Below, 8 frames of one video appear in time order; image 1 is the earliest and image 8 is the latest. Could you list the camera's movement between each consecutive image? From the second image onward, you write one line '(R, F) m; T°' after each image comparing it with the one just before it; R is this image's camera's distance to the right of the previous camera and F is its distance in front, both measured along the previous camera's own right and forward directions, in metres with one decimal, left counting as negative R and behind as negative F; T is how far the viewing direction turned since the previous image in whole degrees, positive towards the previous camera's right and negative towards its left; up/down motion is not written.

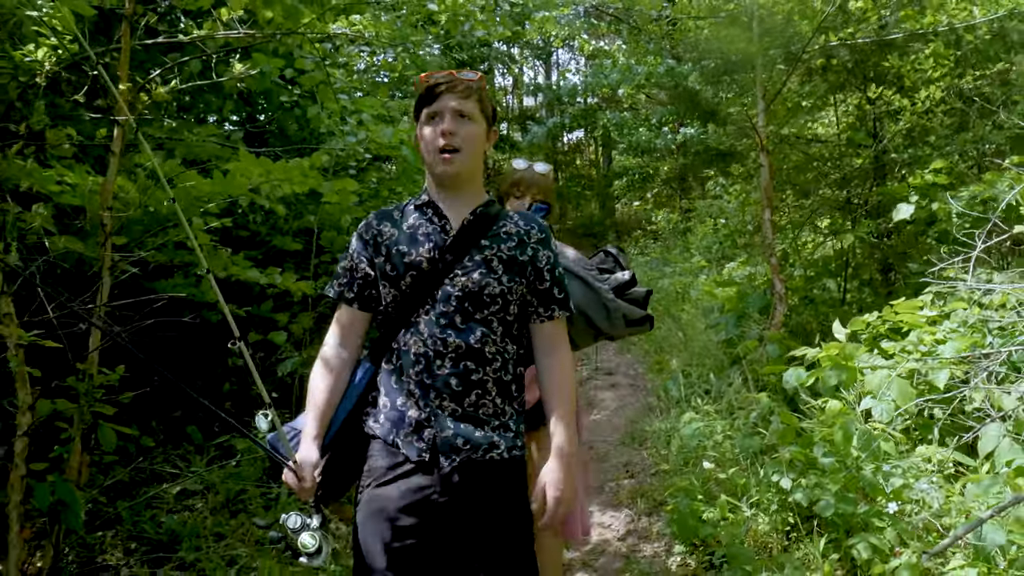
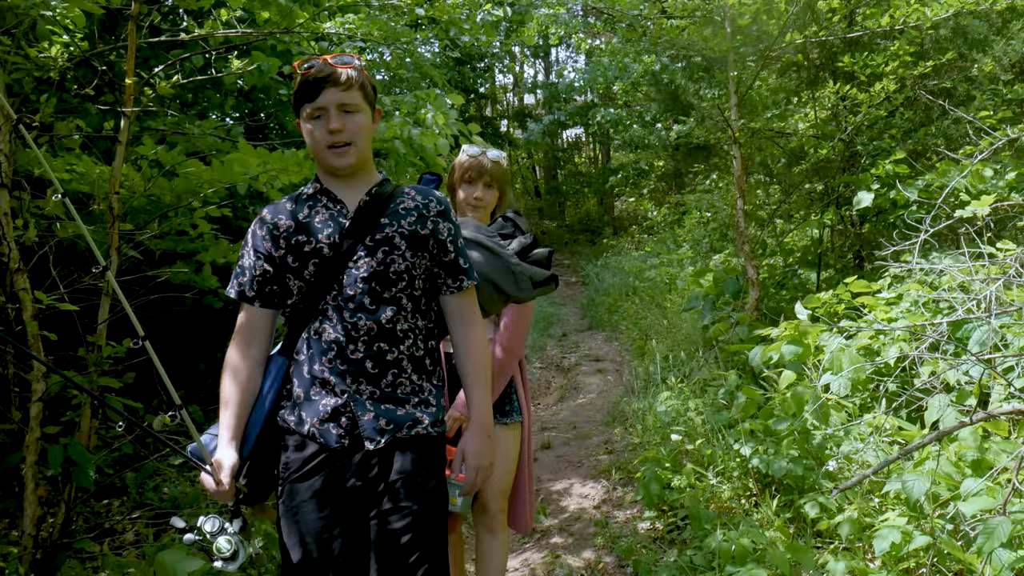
(+0.1, -0.2) m; 0°
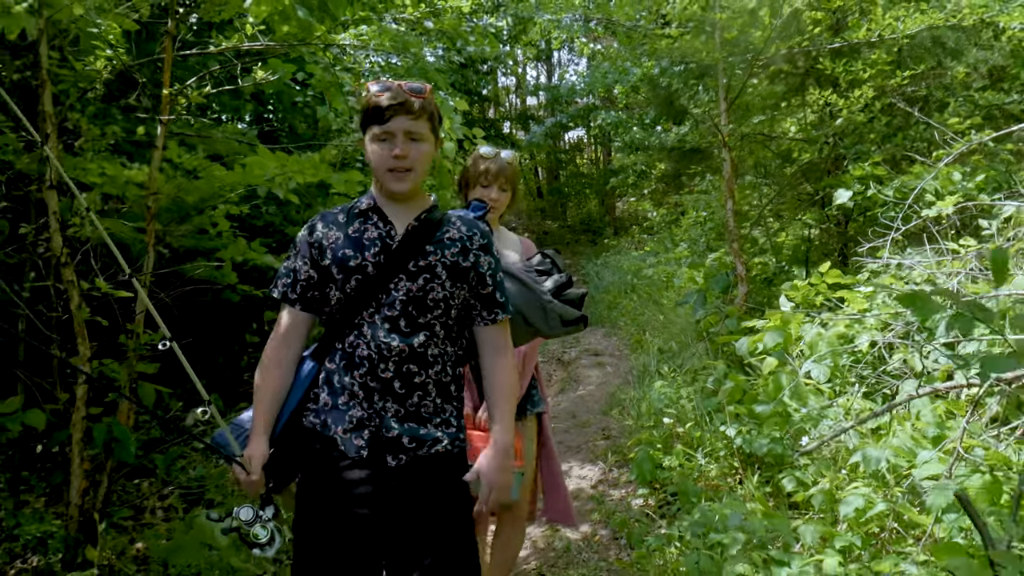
(0.0, -0.2) m; 0°
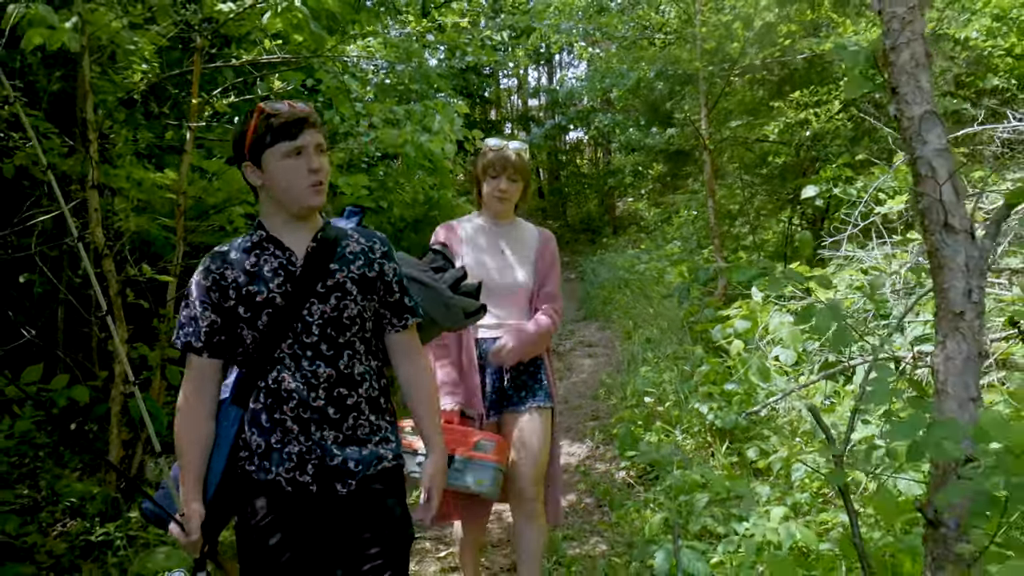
(0.0, -0.3) m; 0°
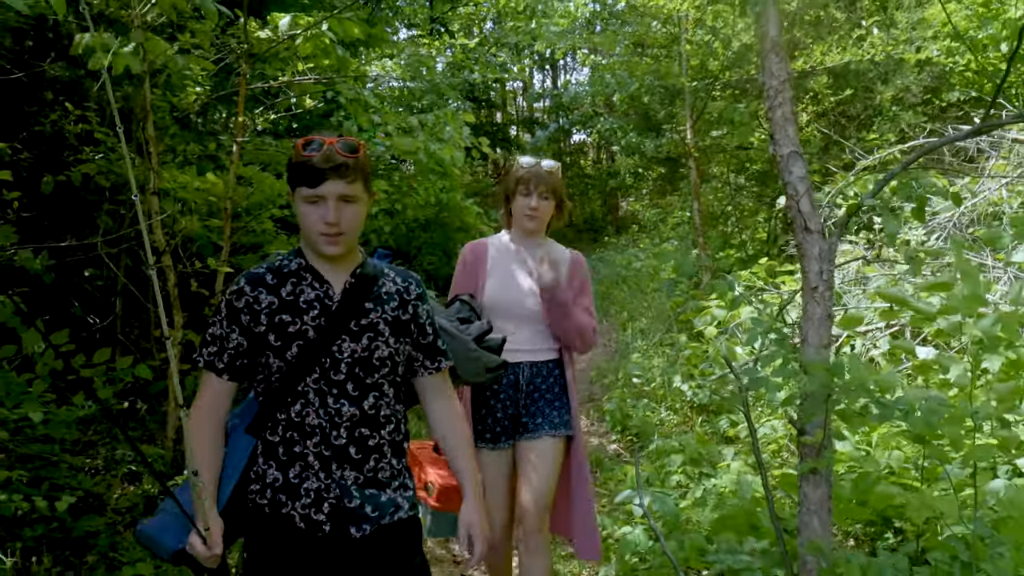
(0.0, -0.5) m; 0°
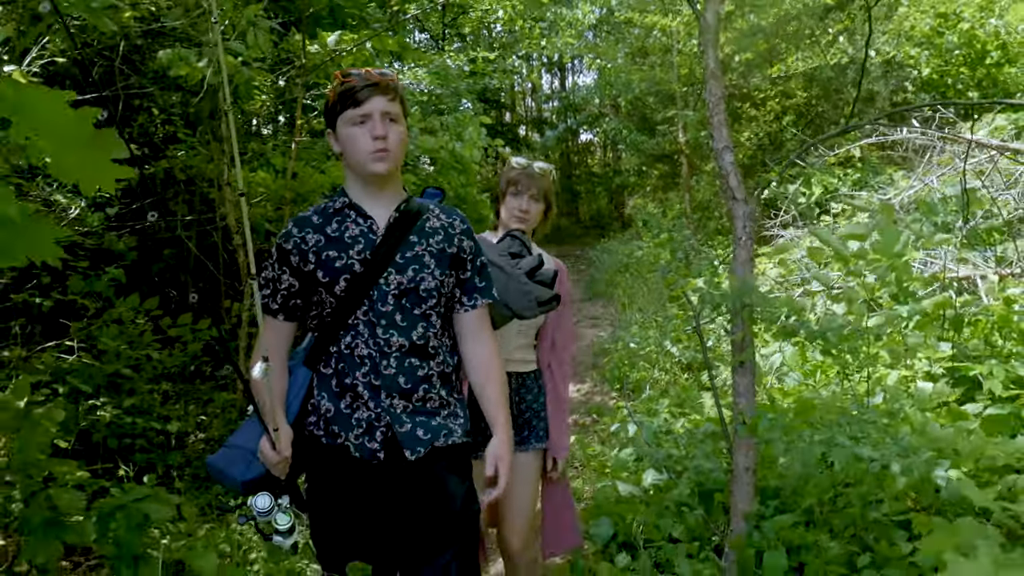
(0.0, -0.7) m; 0°
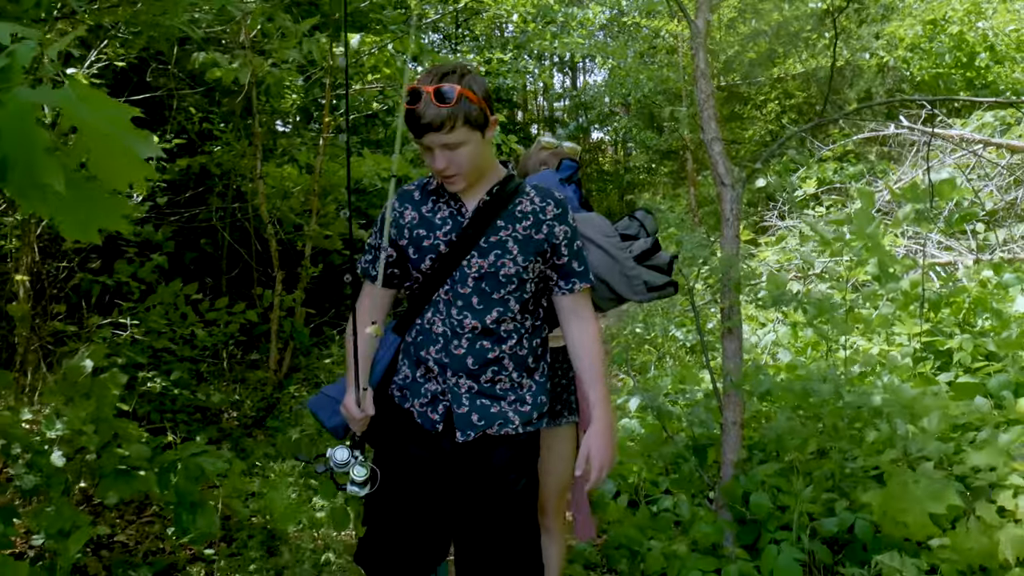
(0.0, -0.3) m; -1°
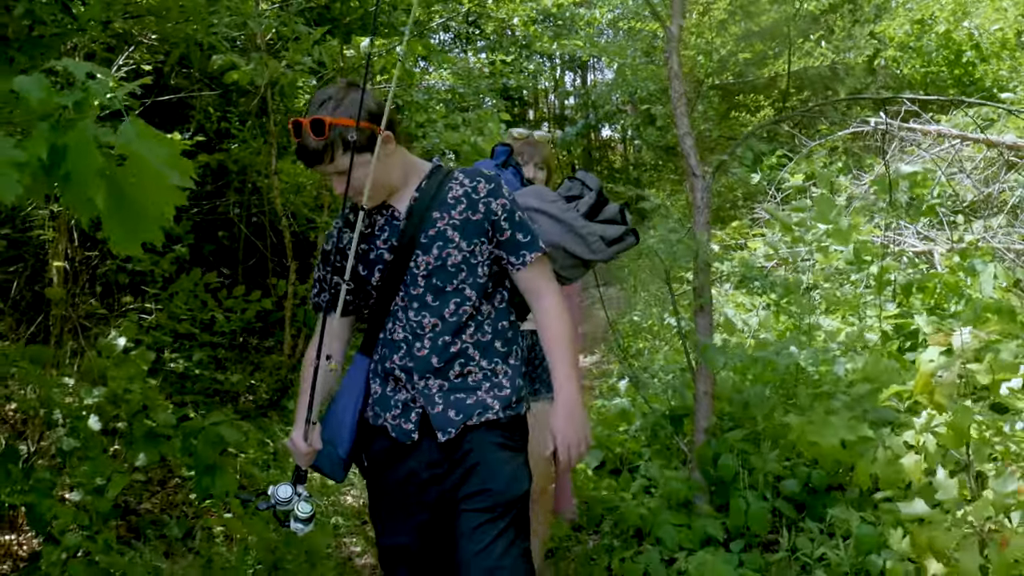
(+0.1, -0.3) m; -1°
